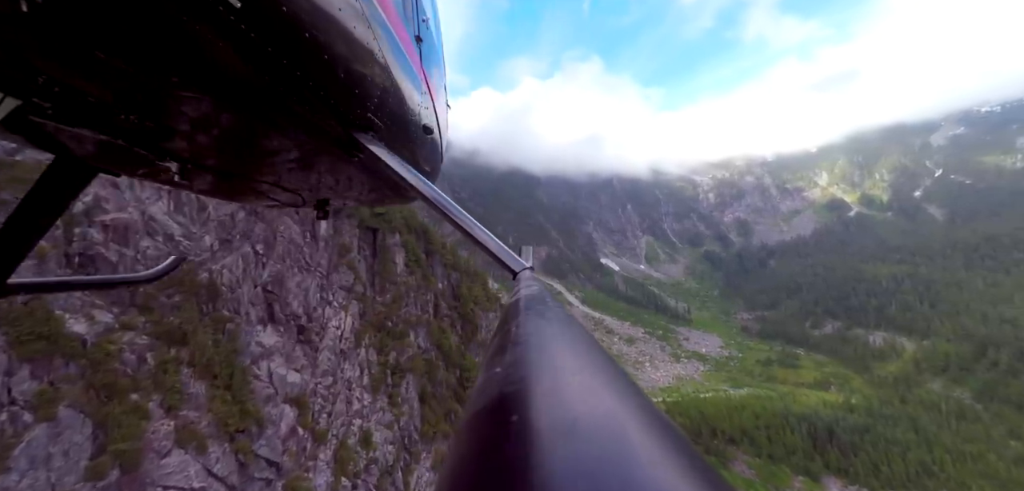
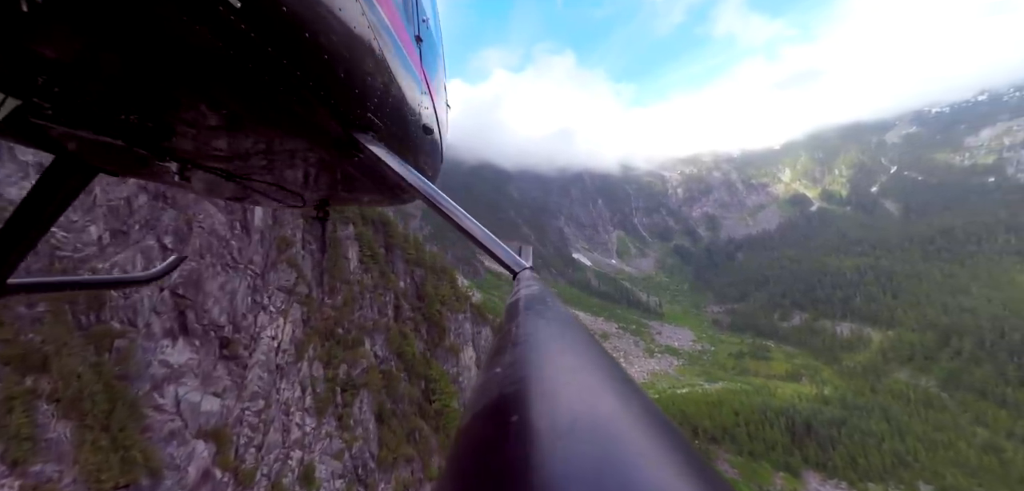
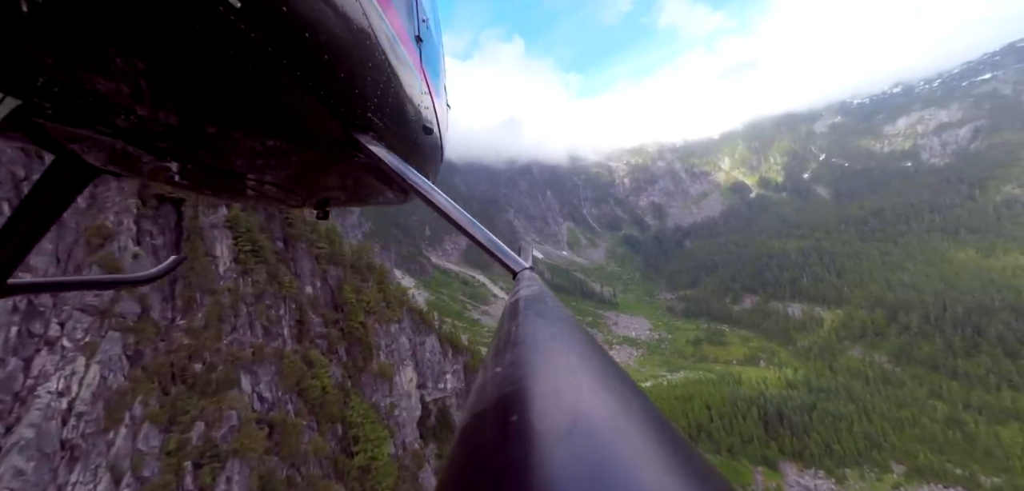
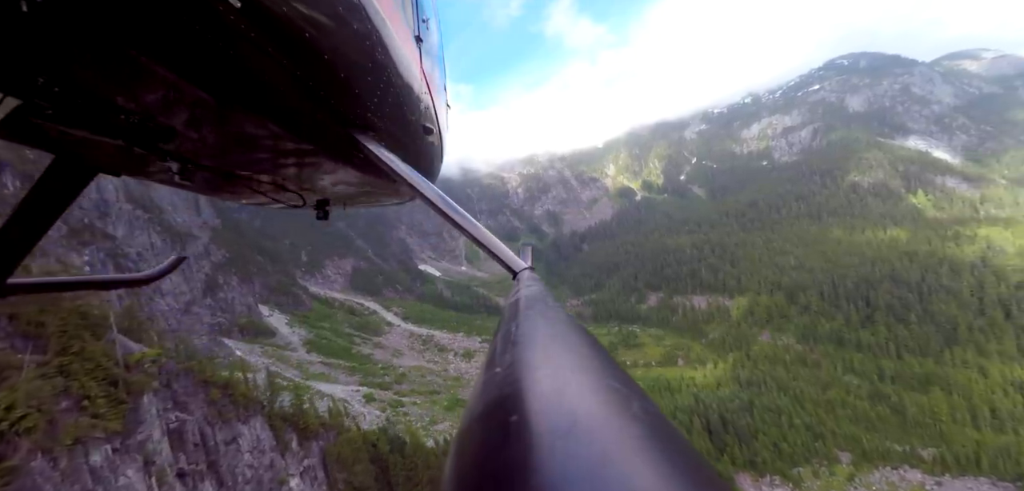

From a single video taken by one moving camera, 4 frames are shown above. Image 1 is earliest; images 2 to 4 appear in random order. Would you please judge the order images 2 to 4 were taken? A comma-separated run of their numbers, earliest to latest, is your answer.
2, 3, 4
